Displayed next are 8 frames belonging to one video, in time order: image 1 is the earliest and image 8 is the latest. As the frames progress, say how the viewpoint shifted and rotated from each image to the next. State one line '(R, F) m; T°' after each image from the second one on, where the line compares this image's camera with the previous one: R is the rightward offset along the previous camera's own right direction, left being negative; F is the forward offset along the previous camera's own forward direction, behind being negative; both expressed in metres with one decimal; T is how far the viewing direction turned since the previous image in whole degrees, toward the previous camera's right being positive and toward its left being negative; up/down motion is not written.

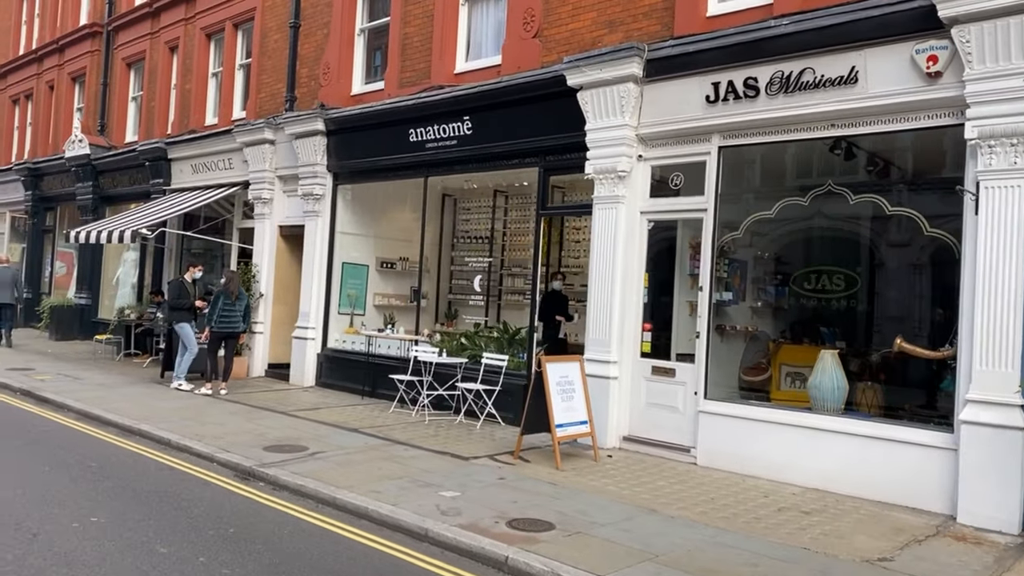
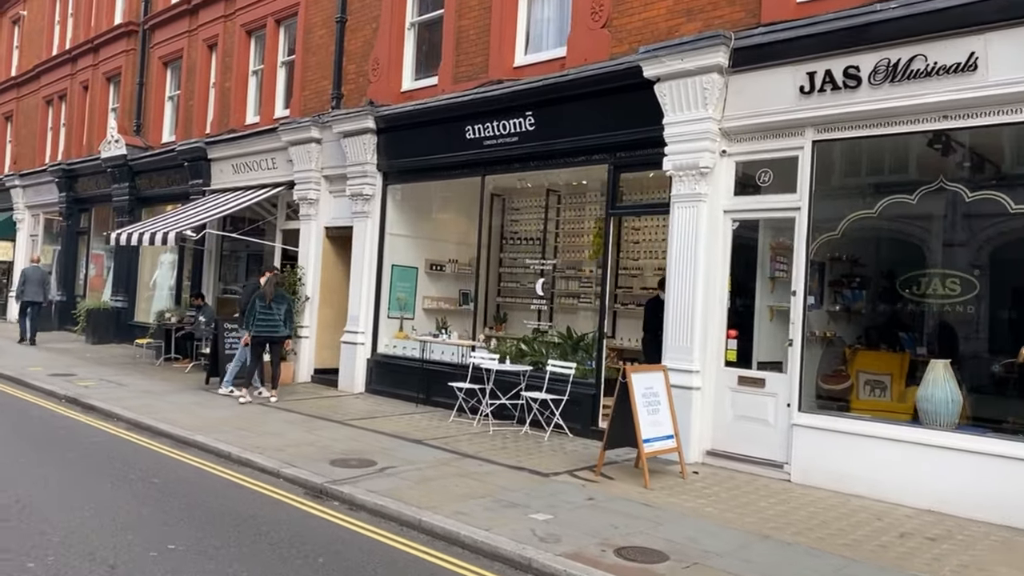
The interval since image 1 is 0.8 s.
(-0.6, +0.5) m; -1°
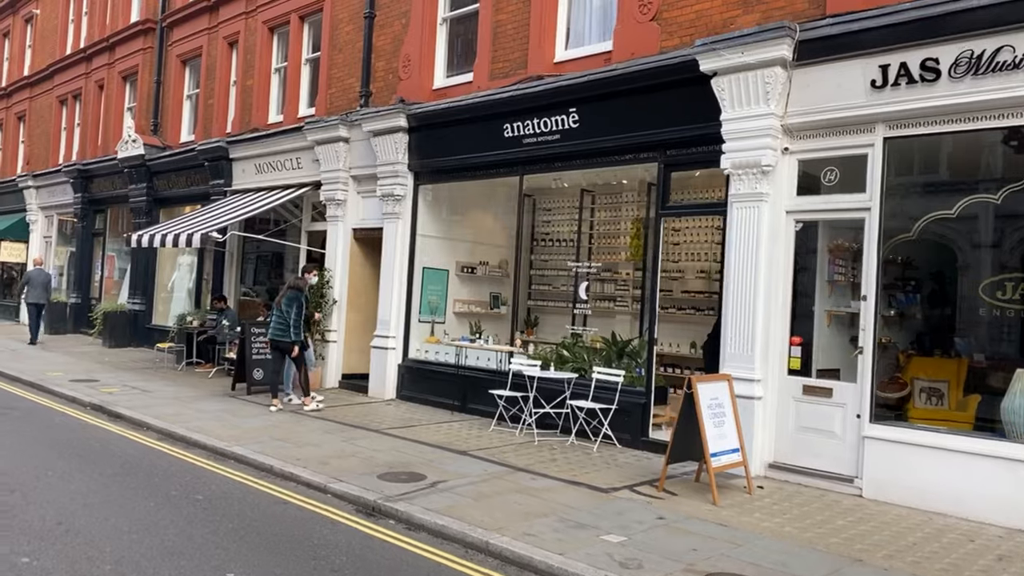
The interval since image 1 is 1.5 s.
(-0.5, +0.4) m; 0°
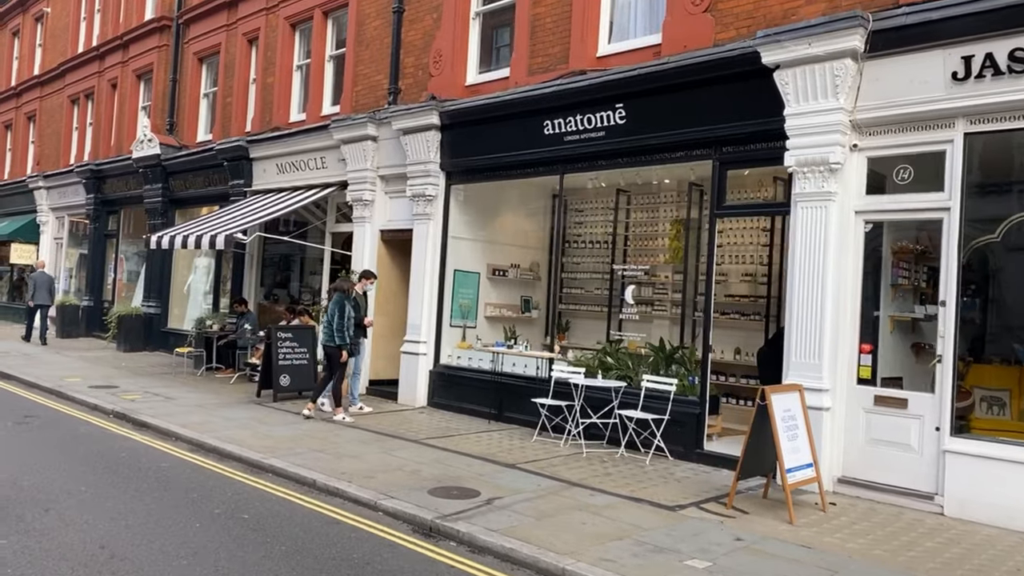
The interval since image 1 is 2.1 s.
(-0.5, +0.4) m; 0°
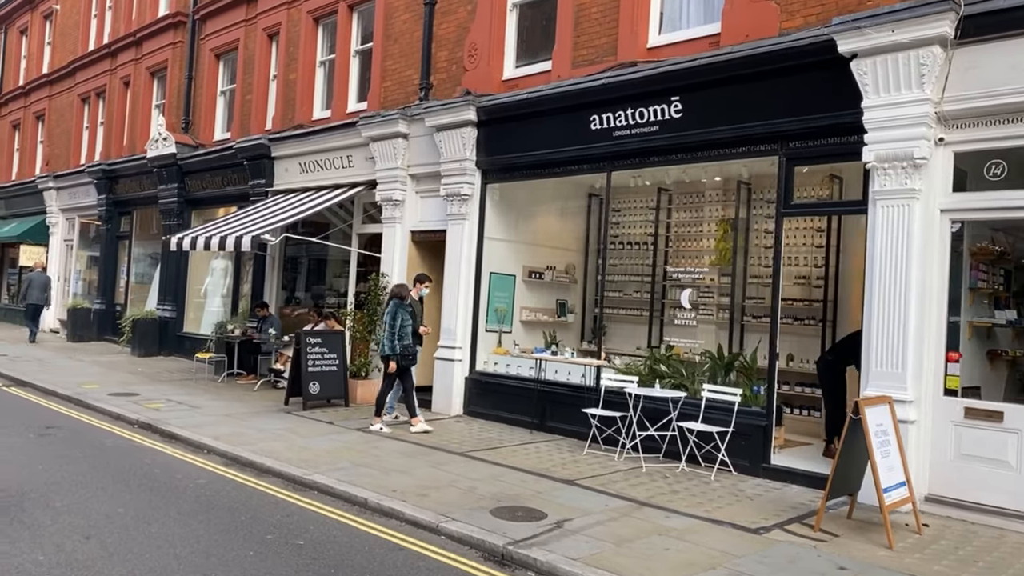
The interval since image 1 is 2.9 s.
(-0.5, +0.5) m; 0°
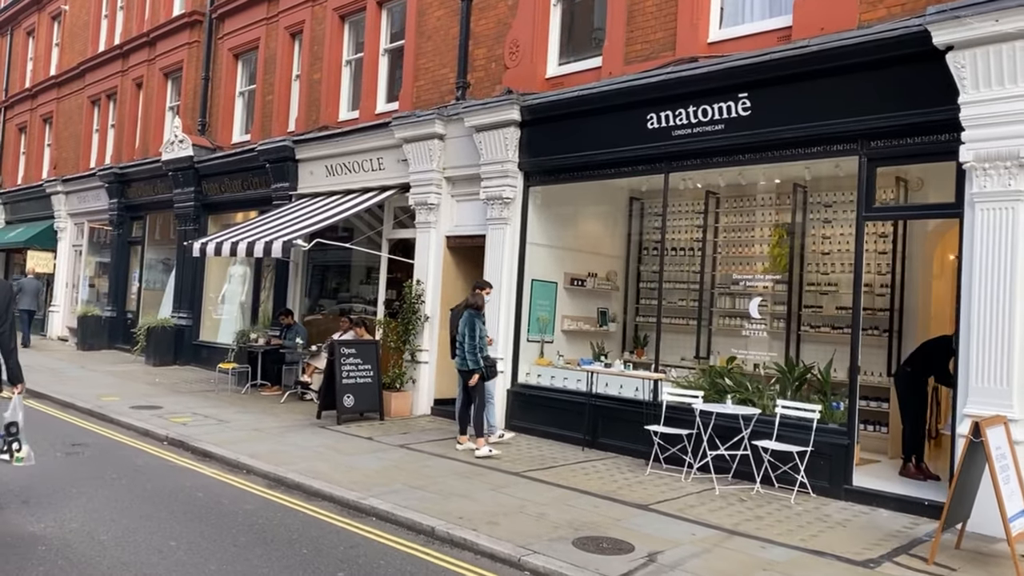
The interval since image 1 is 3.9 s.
(-0.6, +0.5) m; 0°
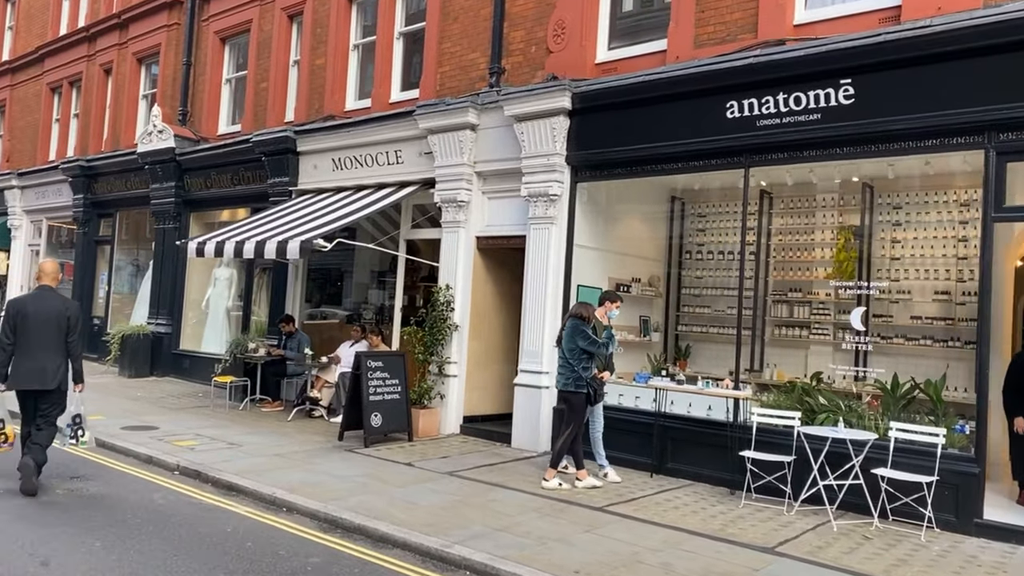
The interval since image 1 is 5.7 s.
(-1.1, +1.0) m; +4°
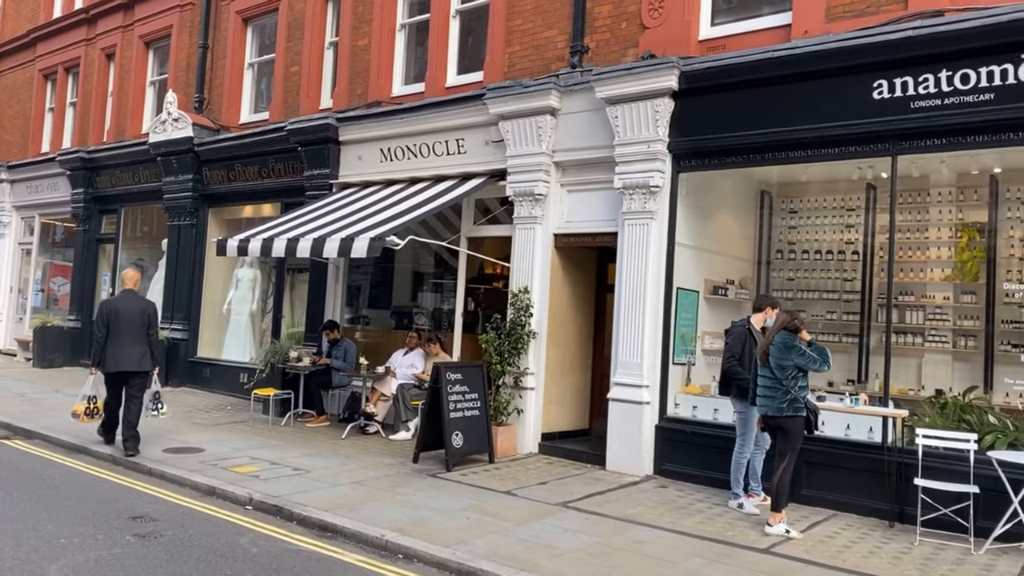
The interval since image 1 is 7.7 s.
(-1.3, +1.0) m; +2°
